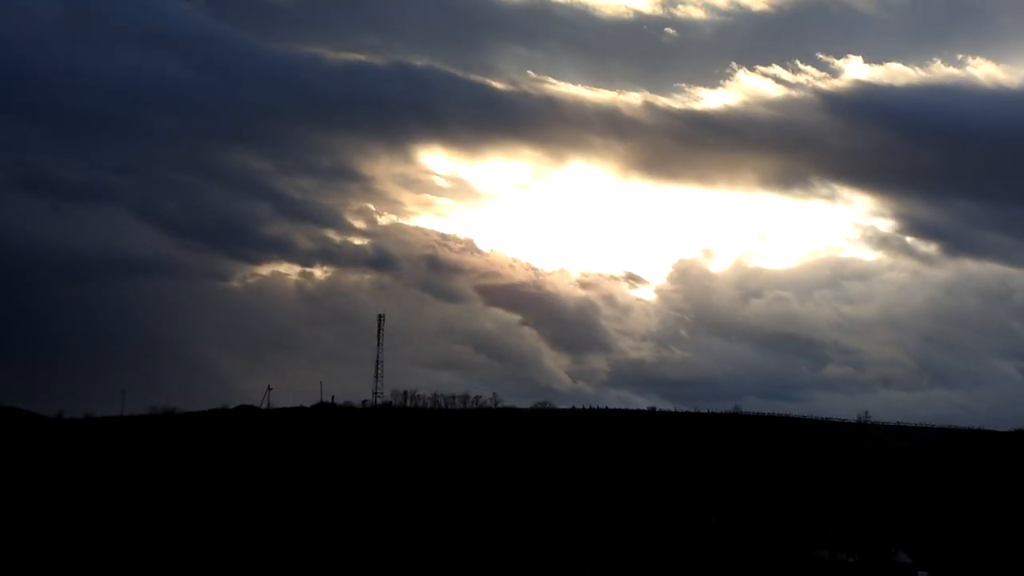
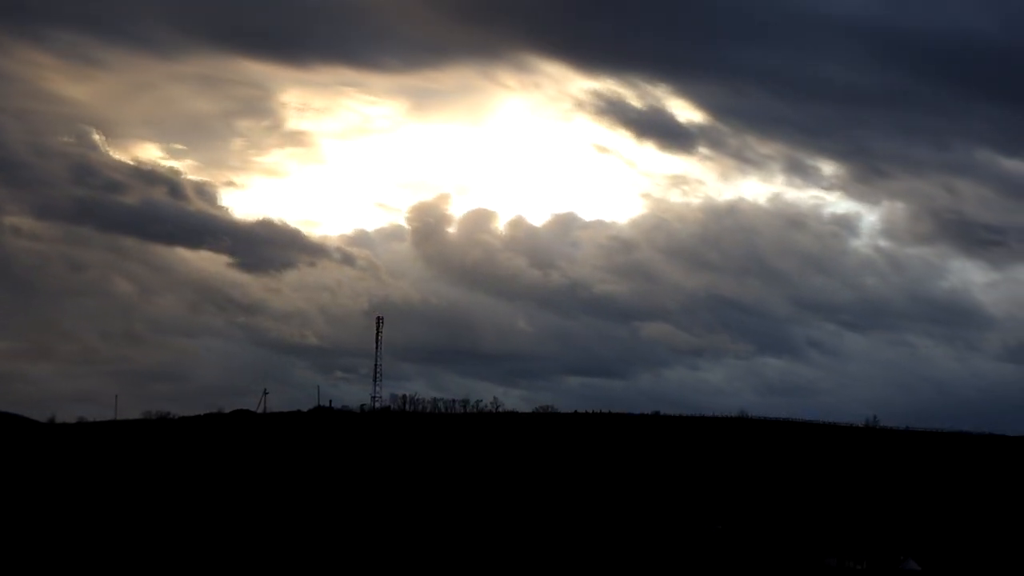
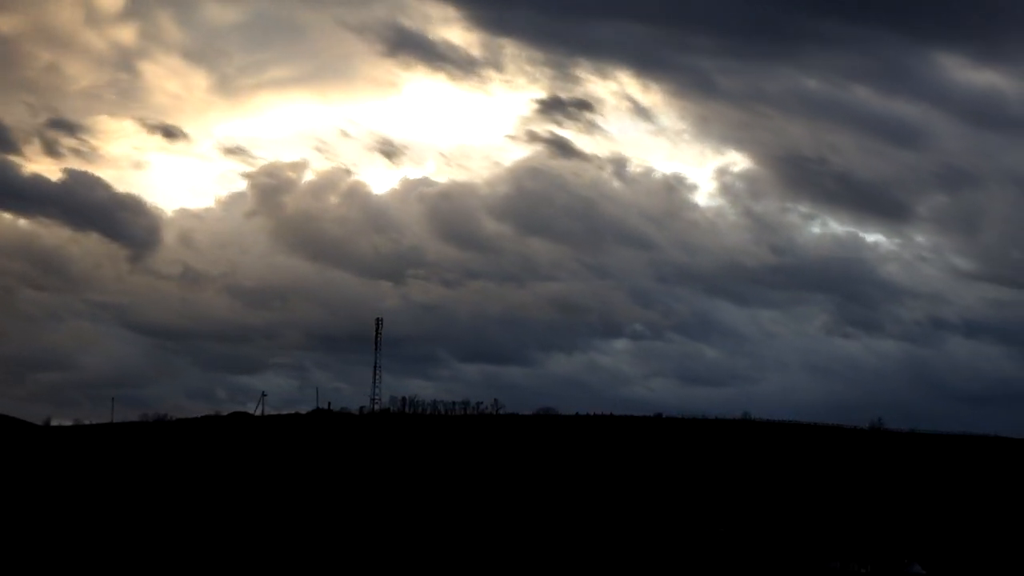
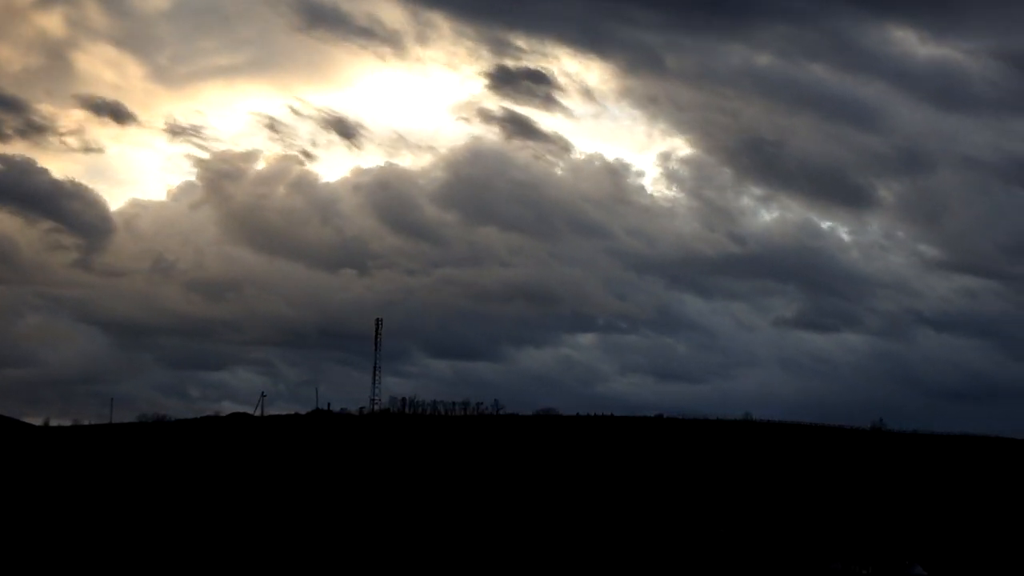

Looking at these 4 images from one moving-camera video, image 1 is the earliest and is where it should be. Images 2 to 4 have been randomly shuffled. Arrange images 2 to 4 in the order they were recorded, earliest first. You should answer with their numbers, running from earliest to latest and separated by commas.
2, 3, 4
